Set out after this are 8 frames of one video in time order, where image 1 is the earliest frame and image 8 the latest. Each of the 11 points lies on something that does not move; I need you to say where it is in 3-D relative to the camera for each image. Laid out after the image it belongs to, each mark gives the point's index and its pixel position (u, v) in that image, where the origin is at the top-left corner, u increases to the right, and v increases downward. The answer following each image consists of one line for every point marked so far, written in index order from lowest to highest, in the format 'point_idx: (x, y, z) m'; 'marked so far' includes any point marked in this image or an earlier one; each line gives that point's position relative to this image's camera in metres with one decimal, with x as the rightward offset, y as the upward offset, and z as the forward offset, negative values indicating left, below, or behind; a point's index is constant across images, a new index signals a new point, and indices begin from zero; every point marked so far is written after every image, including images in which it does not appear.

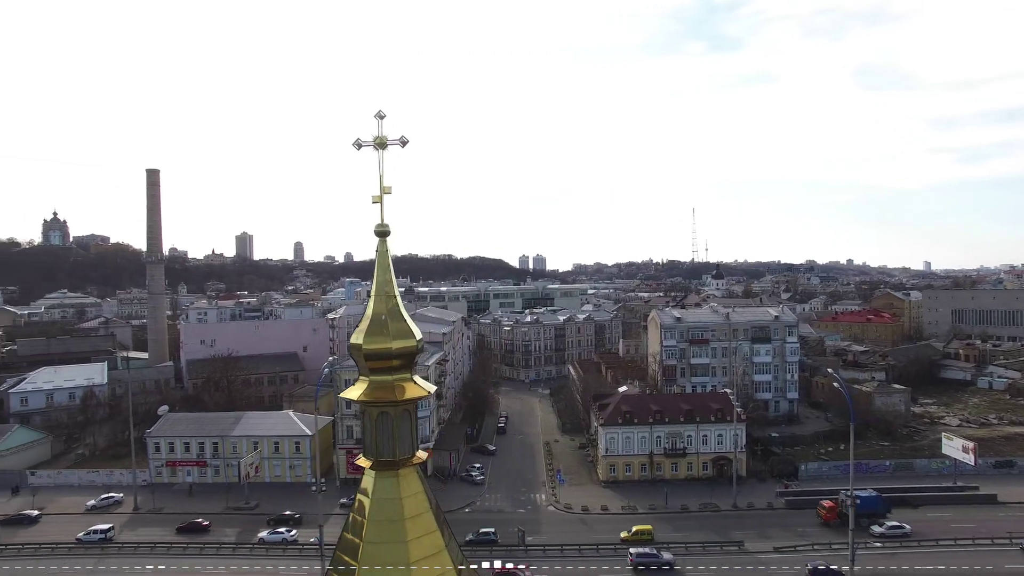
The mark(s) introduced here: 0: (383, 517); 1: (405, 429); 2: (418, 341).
0: (-0.8, -1.4, +4.1) m
1: (-0.7, -0.9, +4.3) m
2: (-0.6, -0.3, +4.3) m
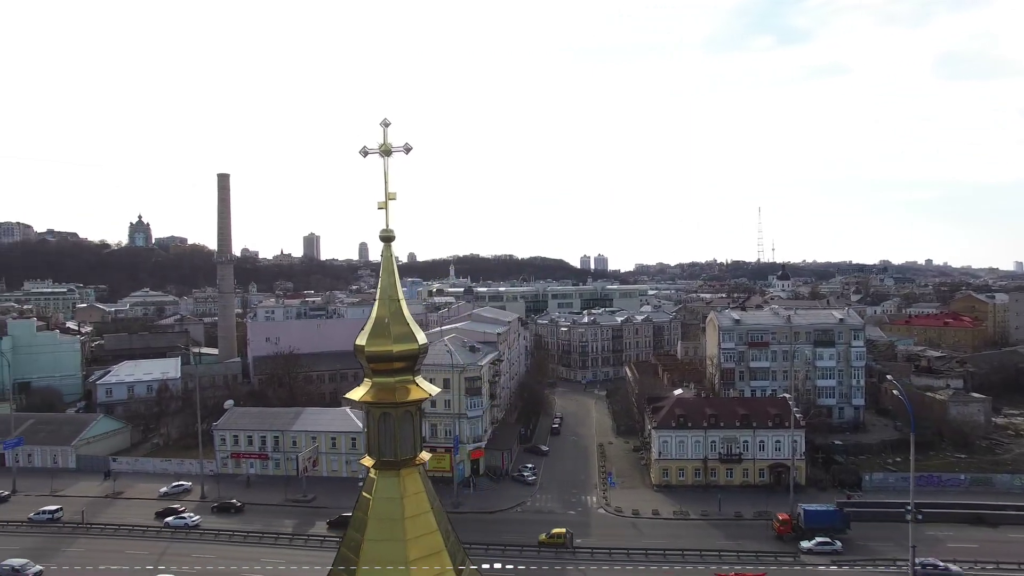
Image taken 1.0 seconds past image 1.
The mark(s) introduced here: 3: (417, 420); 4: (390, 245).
0: (-0.8, -1.4, +4.2) m
1: (-0.7, -0.9, +4.4) m
2: (-0.6, -0.4, +4.4) m
3: (-0.6, -0.9, +4.5) m
4: (-0.8, +0.3, +4.4) m
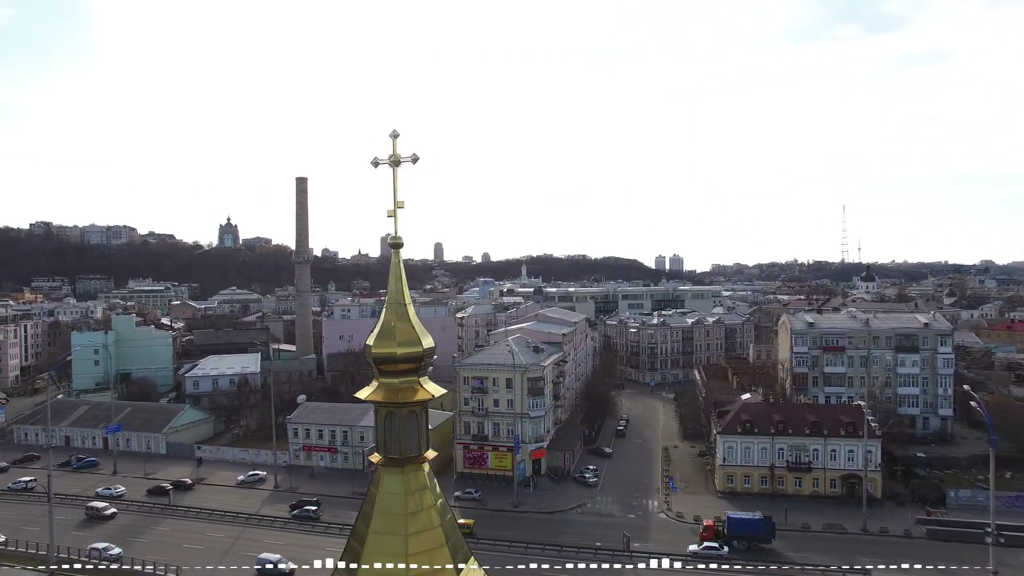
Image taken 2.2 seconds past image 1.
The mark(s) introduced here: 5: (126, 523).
0: (-0.8, -1.5, +4.4) m
1: (-0.7, -1.0, +4.6) m
2: (-0.6, -0.4, +4.6) m
3: (-0.6, -0.9, +4.6) m
4: (-0.8, +0.3, +4.6) m
5: (-11.1, -6.7, +19.5) m
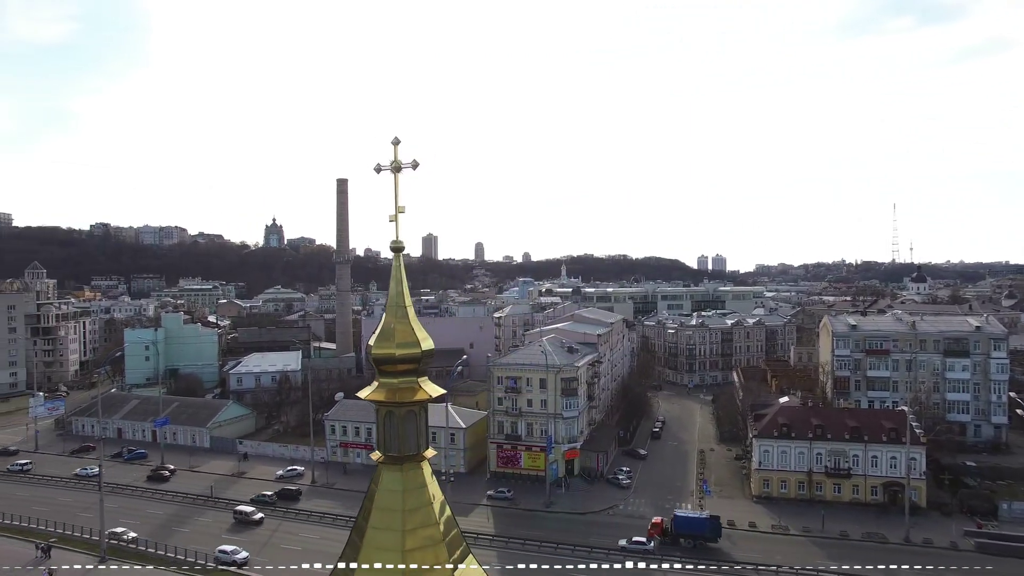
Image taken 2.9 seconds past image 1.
0: (-0.8, -1.5, +4.5) m
1: (-0.7, -1.0, +4.7) m
2: (-0.6, -0.4, +4.7) m
3: (-0.6, -0.9, +4.8) m
4: (-0.8, +0.2, +4.7) m
5: (-10.2, -6.7, +20.2) m
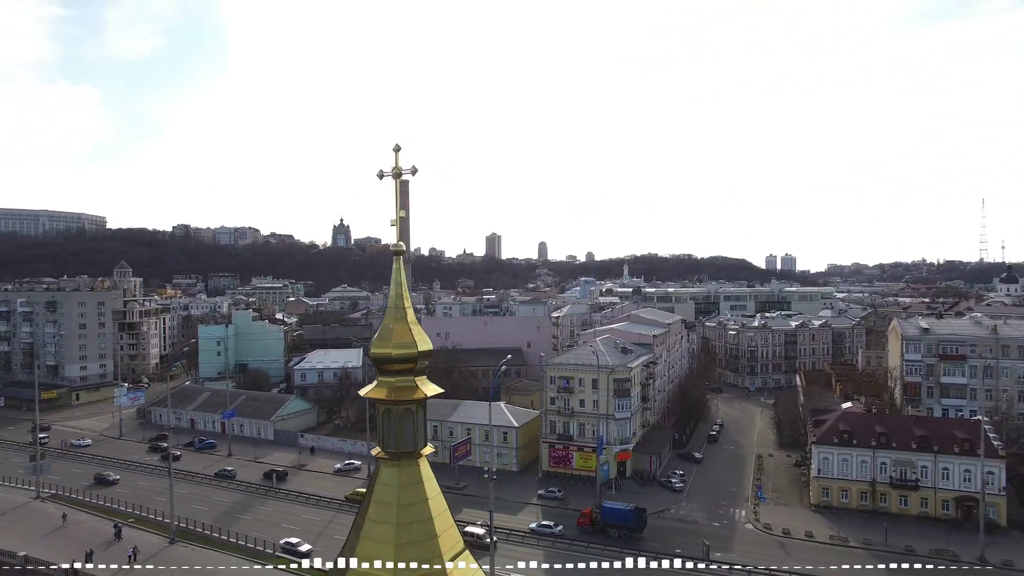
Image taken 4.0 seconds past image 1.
0: (-0.9, -1.5, +4.7) m
1: (-0.7, -1.0, +4.9) m
2: (-0.6, -0.4, +4.8) m
3: (-0.7, -0.9, +4.9) m
4: (-0.8, +0.2, +4.9) m
5: (-8.7, -6.6, +21.2) m
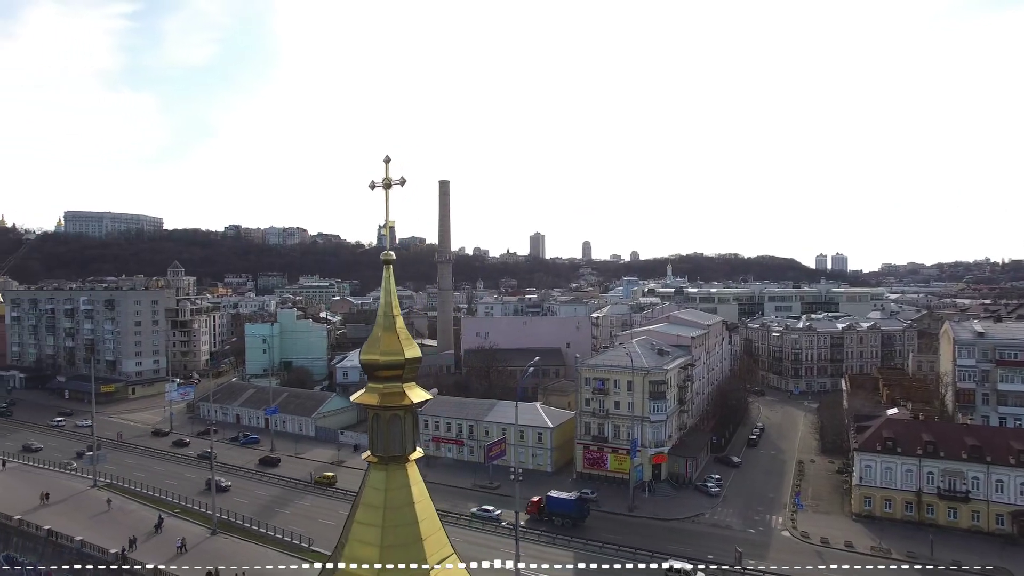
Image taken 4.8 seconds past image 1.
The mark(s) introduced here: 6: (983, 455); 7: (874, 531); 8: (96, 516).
0: (-1.0, -1.5, +4.8) m
1: (-0.8, -1.0, +5.0) m
2: (-0.7, -0.5, +4.9) m
3: (-0.8, -1.0, +5.0) m
4: (-0.9, +0.2, +5.0) m
5: (-7.7, -6.7, +21.9) m
6: (+13.4, -4.7, +19.4) m
7: (+10.5, -7.0, +19.6) m
8: (-11.9, -6.6, +19.6) m
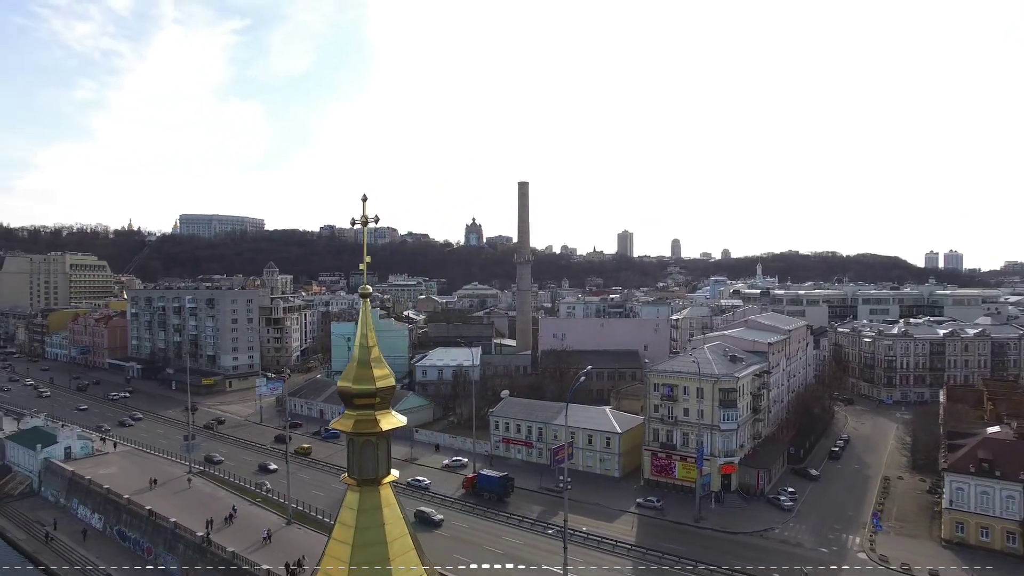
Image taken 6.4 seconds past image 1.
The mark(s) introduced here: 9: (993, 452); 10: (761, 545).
0: (-1.3, -1.8, +5.1) m
1: (-1.1, -1.3, +5.3) m
2: (-1.0, -0.7, +5.2) m
3: (-1.0, -1.2, +5.3) m
4: (-1.1, -0.1, +5.3) m
5: (-5.6, -6.8, +22.9) m
6: (+15.0, -5.0, +17.6) m
7: (+12.1, -7.2, +18.2) m
8: (-10.1, -6.7, +21.3) m
9: (+13.5, -4.6, +19.2) m
10: (+7.0, -7.3, +19.3) m
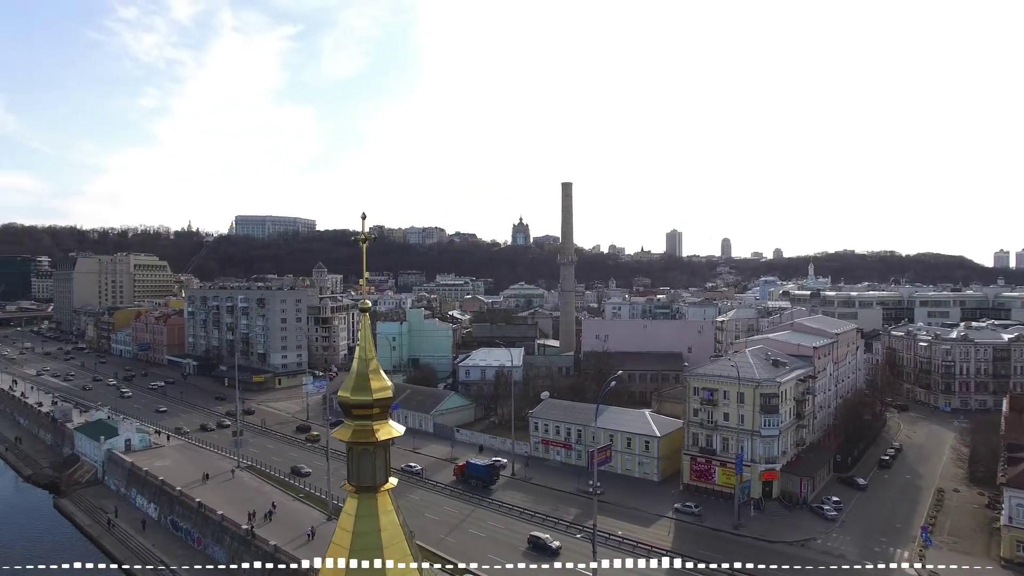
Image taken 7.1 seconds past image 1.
0: (-1.3, -1.9, +5.3) m
1: (-1.1, -1.4, +5.4) m
2: (-1.1, -0.8, +5.3) m
3: (-1.1, -1.4, +5.4) m
4: (-1.2, -0.2, +5.5) m
5: (-4.3, -6.8, +23.4) m
6: (+15.8, -5.1, +16.6) m
7: (+12.9, -7.3, +17.4) m
8: (-9.0, -6.7, +22.1) m
9: (+14.4, -4.7, +18.2) m
10: (+8.0, -7.4, +18.8) m
